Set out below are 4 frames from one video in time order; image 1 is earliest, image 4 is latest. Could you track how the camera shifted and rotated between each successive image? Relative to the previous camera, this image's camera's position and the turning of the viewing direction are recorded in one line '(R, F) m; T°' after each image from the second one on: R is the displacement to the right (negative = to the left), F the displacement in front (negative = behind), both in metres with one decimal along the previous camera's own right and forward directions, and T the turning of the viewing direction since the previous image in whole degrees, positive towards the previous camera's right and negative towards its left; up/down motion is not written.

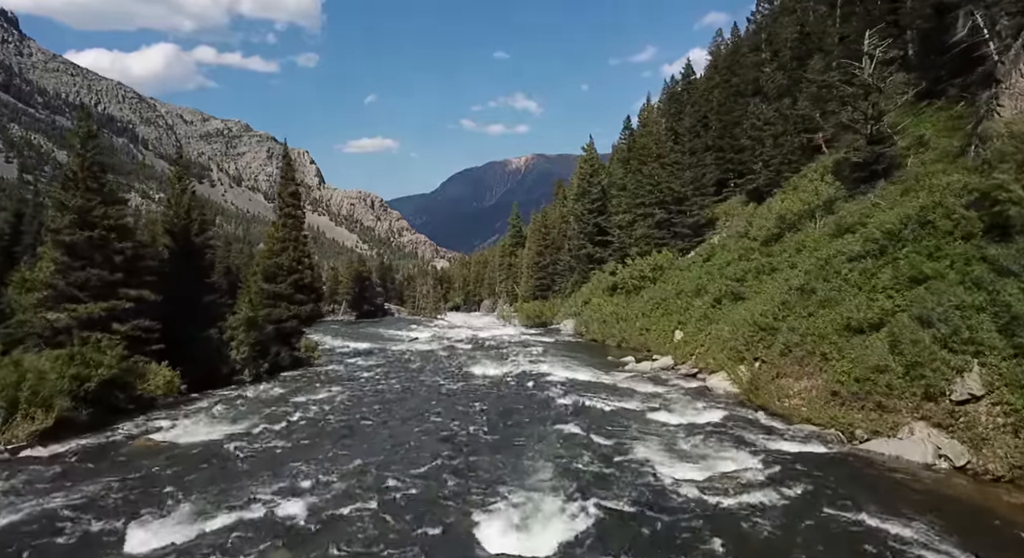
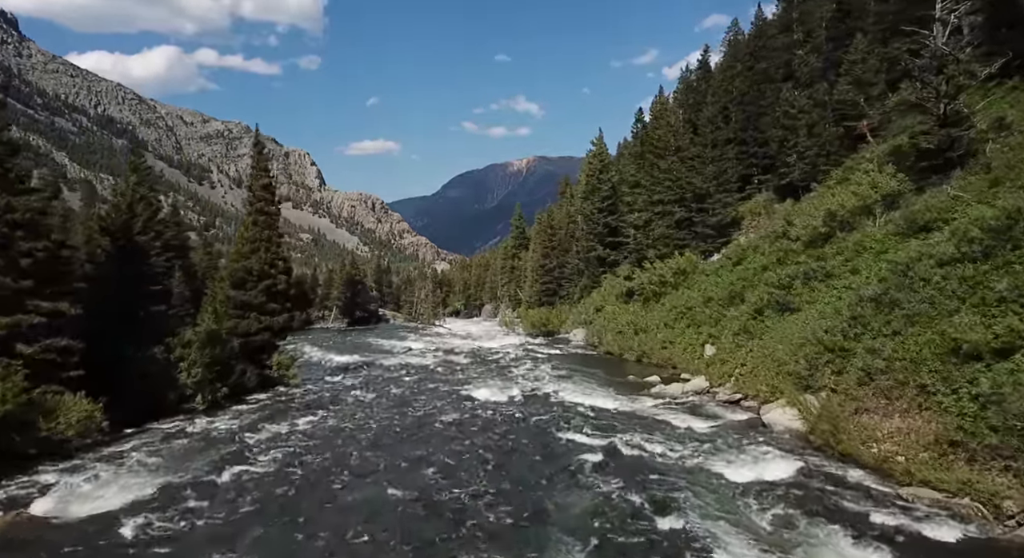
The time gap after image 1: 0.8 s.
(-0.3, +5.3) m; 0°
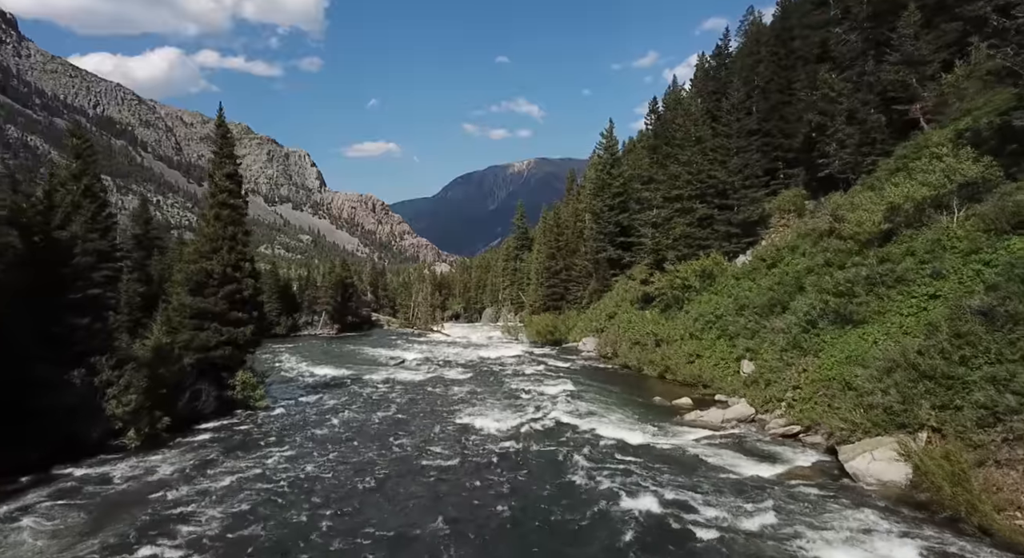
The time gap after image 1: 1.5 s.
(-0.2, +5.0) m; 0°
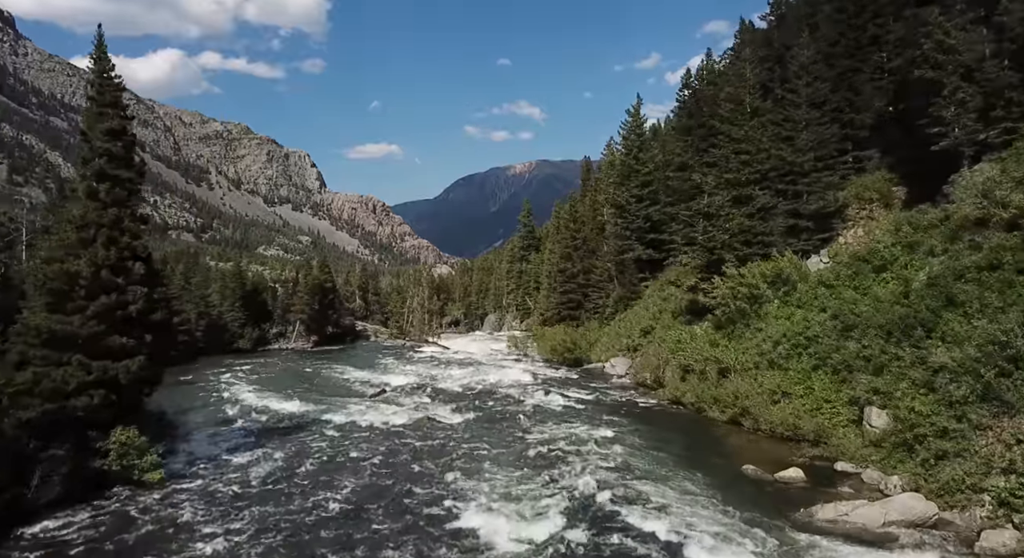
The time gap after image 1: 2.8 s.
(-0.6, +9.9) m; 0°
